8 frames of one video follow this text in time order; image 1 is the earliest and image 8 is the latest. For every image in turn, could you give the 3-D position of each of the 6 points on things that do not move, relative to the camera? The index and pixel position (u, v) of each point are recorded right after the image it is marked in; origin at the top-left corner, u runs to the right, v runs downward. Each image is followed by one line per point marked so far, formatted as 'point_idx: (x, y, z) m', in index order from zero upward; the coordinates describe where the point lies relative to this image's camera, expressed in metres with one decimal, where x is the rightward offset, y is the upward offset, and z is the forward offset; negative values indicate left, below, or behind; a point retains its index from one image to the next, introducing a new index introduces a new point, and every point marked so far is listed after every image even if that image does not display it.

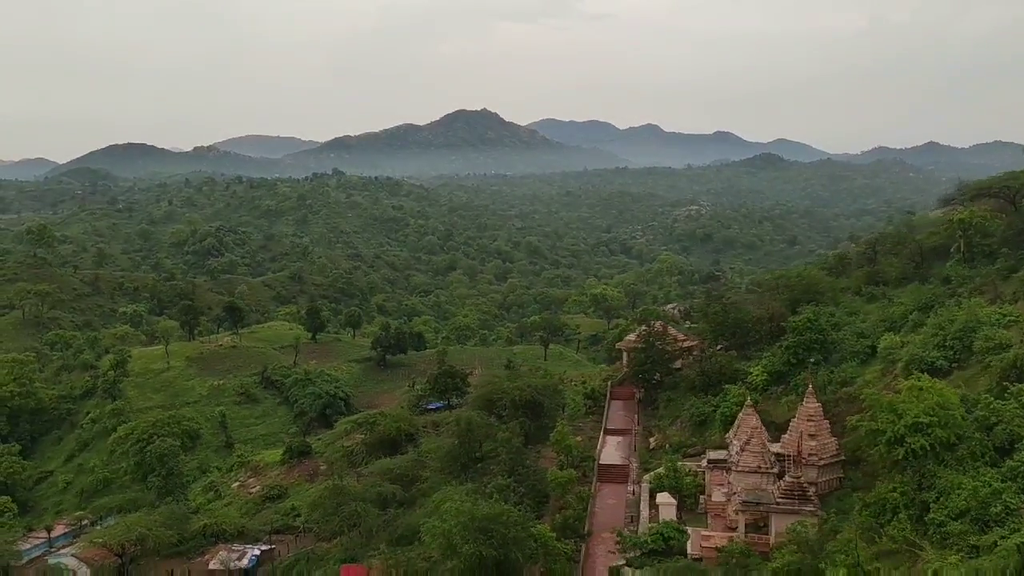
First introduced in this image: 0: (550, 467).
0: (+1.0, -4.5, +17.9) m
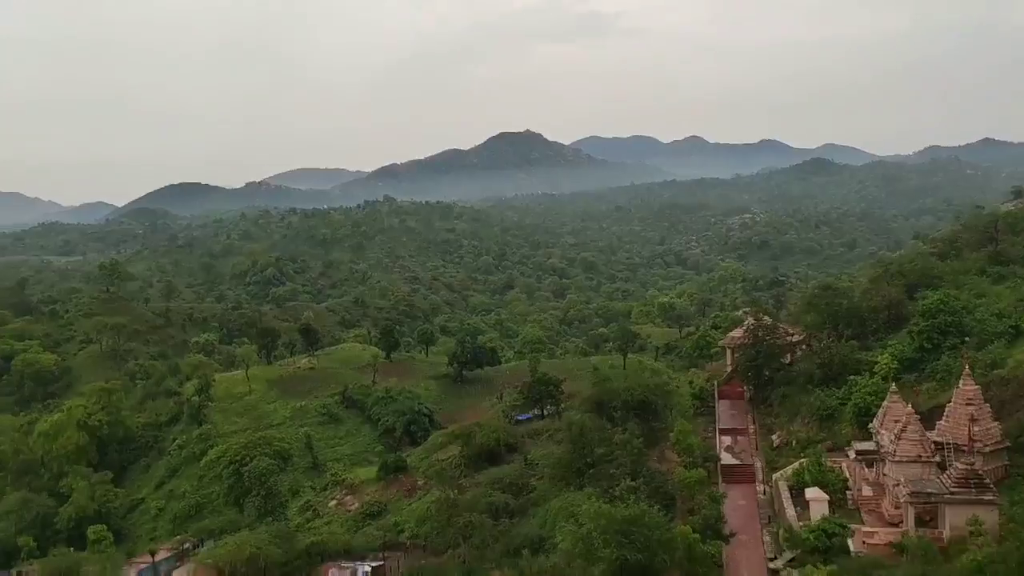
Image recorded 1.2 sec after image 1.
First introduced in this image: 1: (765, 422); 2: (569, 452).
0: (+3.9, -4.3, +17.0) m
1: (+7.2, -3.8, +20.0) m
2: (+1.5, -4.2, +18.6) m
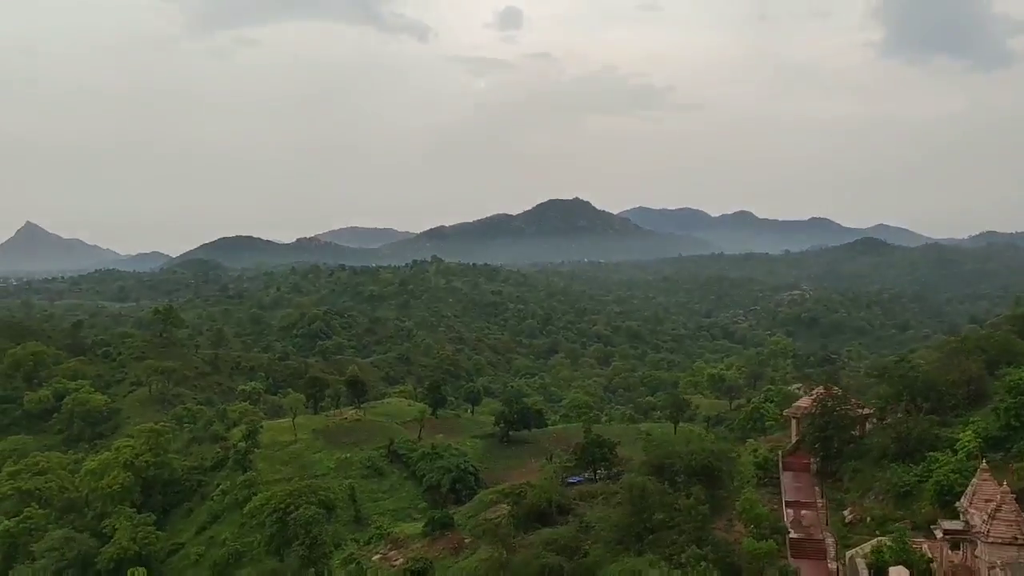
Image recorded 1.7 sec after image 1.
0: (+5.3, -5.8, +16.2) m
1: (+8.7, -5.7, +19.1) m
2: (+3.0, -5.7, +17.9) m
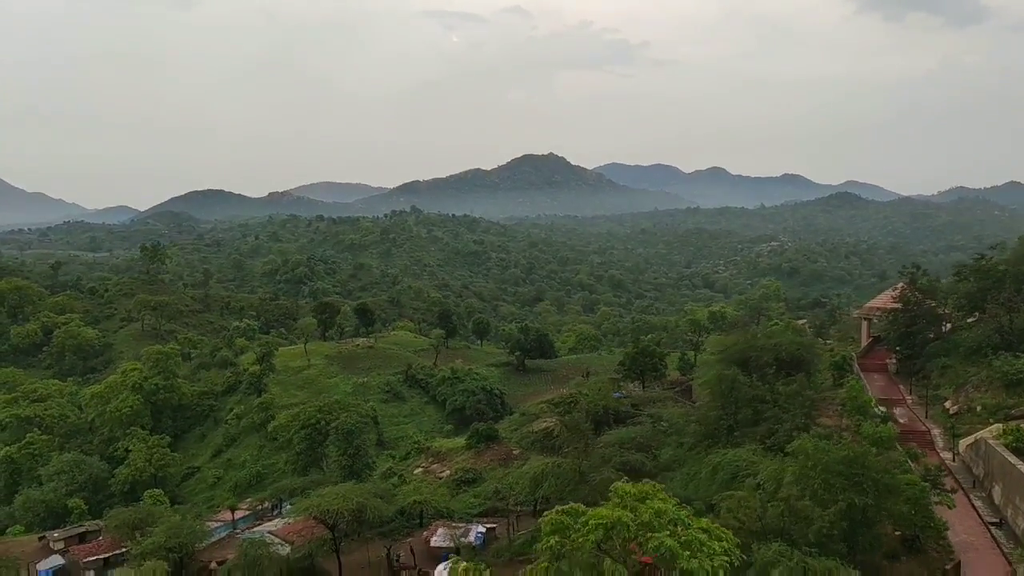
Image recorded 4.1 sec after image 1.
0: (+7.2, -3.0, +15.1) m
1: (+10.6, -2.7, +18.0) m
2: (+4.8, -2.8, +16.7) m
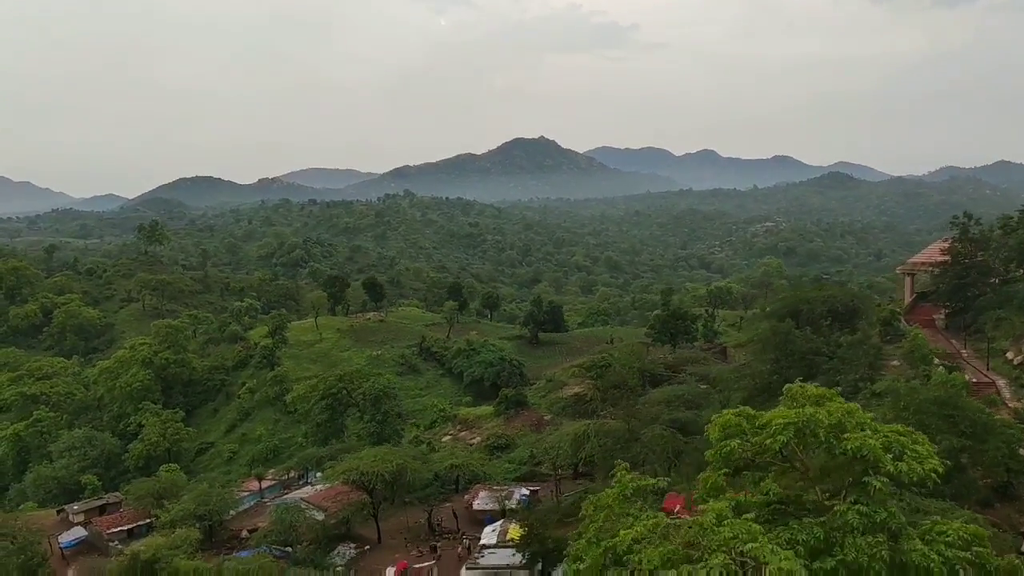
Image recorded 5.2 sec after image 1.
0: (+8.3, -1.8, +14.5) m
1: (+11.6, -1.4, +17.5) m
2: (+5.9, -1.6, +16.1) m
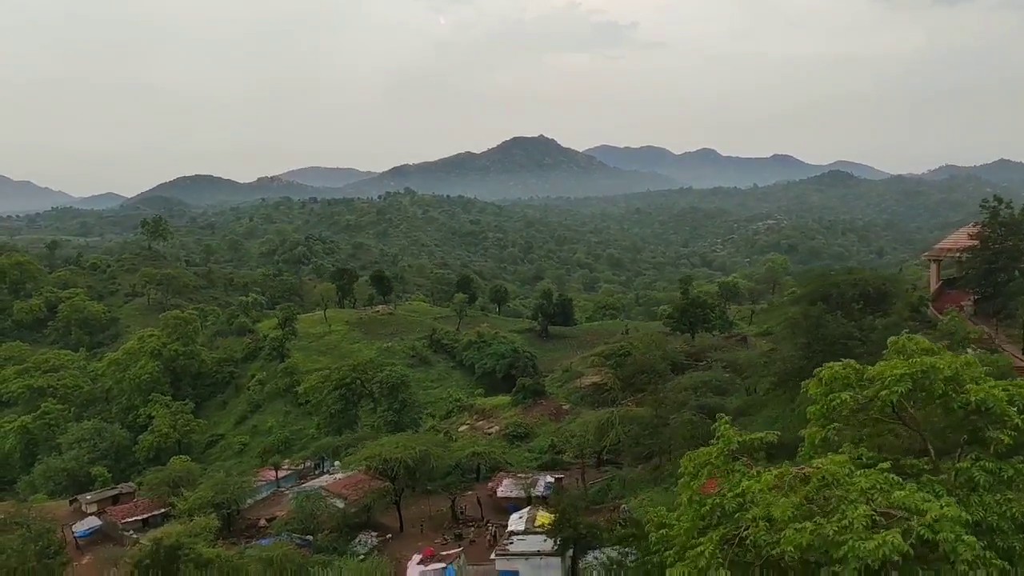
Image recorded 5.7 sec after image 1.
0: (+8.8, -1.5, +14.2) m
1: (+12.1, -1.1, +17.2) m
2: (+6.4, -1.3, +15.8) m
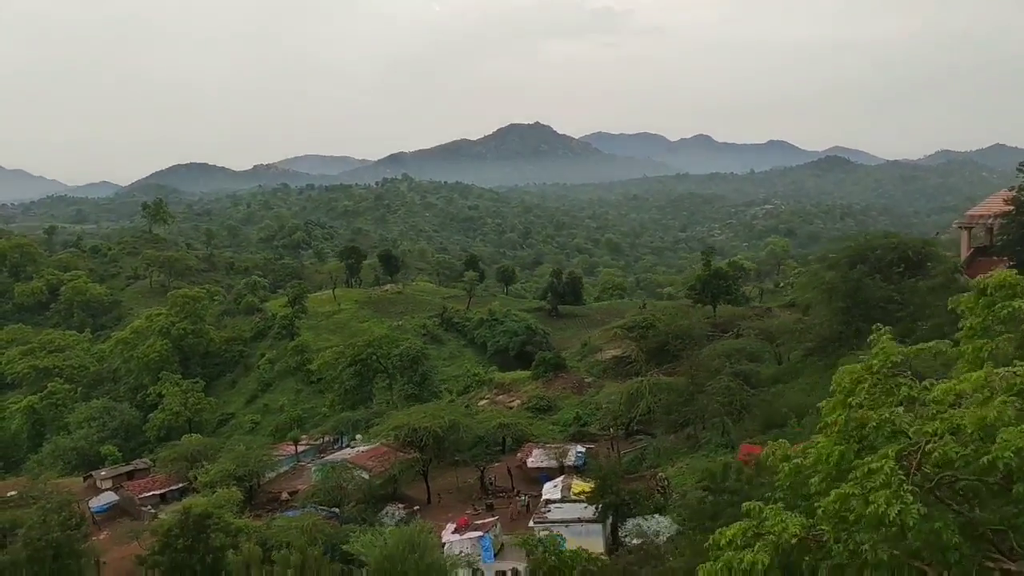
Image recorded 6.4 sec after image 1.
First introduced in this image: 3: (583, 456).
0: (+9.5, -0.7, +13.8) m
1: (+12.8, -0.2, +16.8) m
2: (+7.1, -0.5, +15.4) m
3: (+1.6, -3.8, +15.9) m
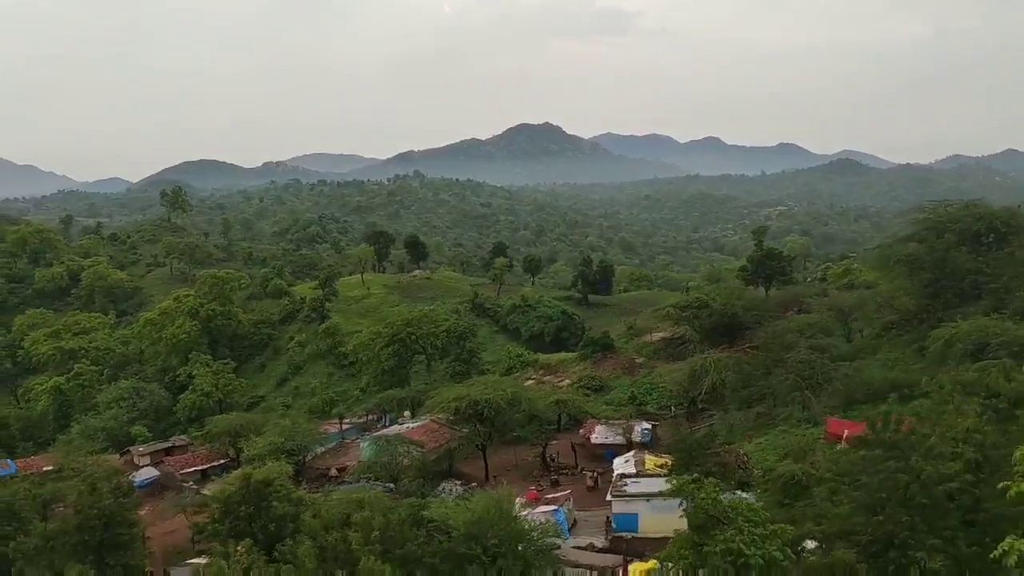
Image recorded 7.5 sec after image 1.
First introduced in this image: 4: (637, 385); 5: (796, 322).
0: (+10.9, -0.1, +13.0) m
1: (+14.2, +0.3, +15.9) m
2: (+8.5, +0.1, +14.6) m
3: (+2.9, -3.1, +15.1) m
4: (+3.4, -2.6, +18.9) m
5: (+6.5, -0.8, +16.4) m
